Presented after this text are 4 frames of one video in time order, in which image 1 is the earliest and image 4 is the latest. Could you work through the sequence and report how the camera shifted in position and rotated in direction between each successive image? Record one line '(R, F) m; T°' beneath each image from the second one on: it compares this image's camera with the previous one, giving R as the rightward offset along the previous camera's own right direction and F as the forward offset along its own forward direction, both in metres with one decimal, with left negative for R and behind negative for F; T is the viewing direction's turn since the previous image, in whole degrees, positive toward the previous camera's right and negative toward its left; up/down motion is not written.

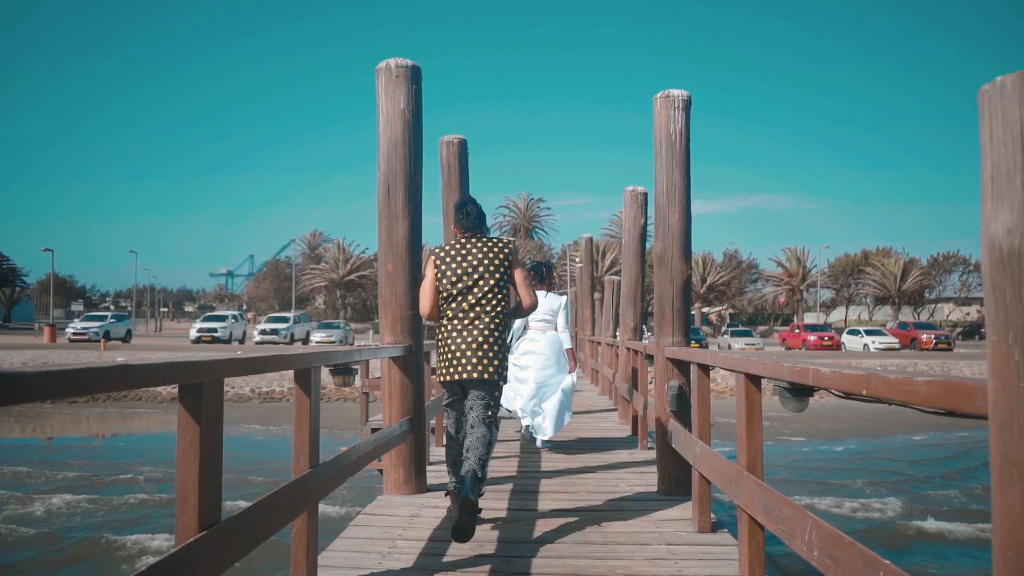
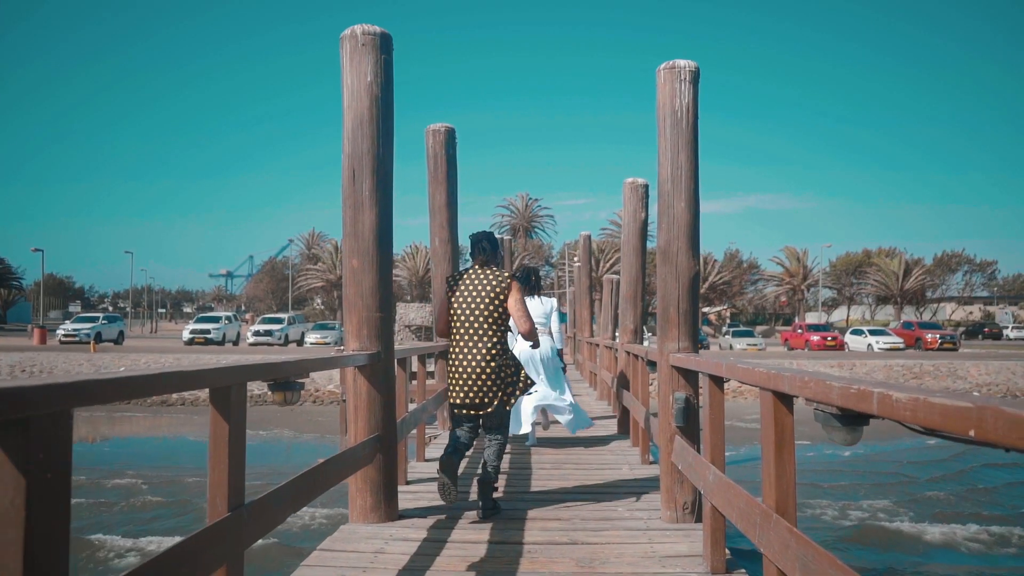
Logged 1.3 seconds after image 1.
(+0.1, +0.6) m; 0°
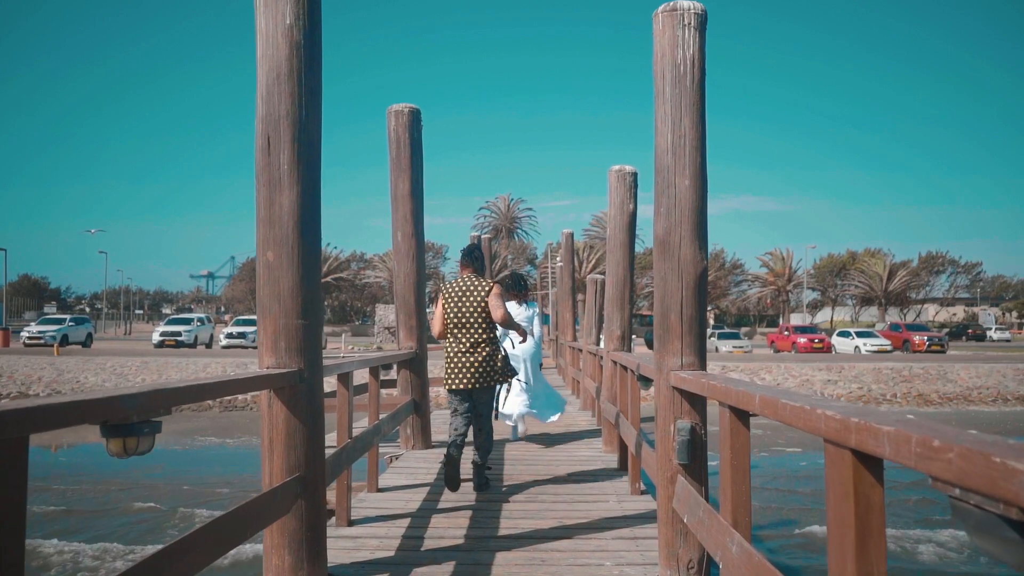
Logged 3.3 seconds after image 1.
(+0.1, +0.8) m; +1°
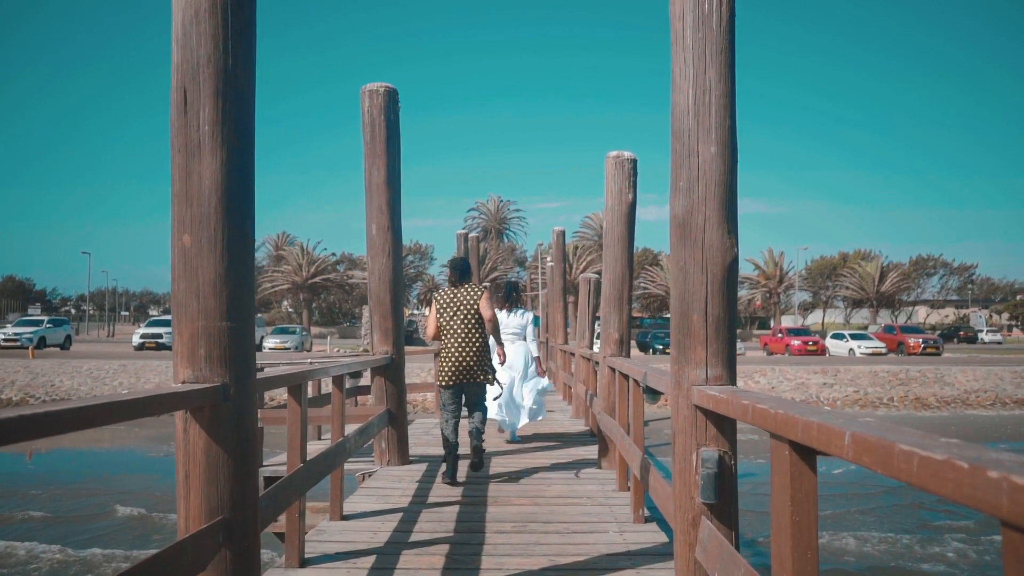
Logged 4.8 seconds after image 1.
(0.0, +0.6) m; +1°
